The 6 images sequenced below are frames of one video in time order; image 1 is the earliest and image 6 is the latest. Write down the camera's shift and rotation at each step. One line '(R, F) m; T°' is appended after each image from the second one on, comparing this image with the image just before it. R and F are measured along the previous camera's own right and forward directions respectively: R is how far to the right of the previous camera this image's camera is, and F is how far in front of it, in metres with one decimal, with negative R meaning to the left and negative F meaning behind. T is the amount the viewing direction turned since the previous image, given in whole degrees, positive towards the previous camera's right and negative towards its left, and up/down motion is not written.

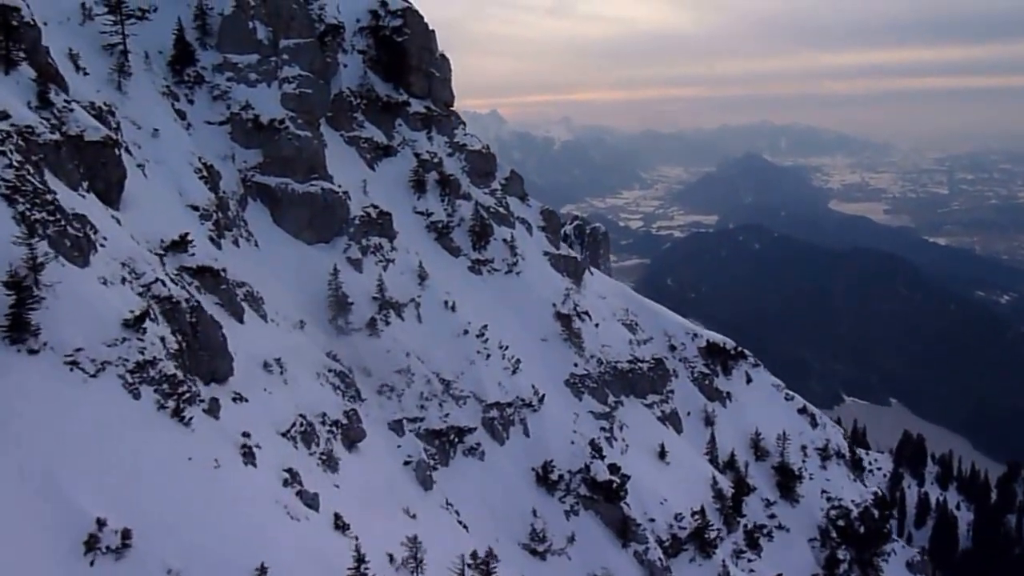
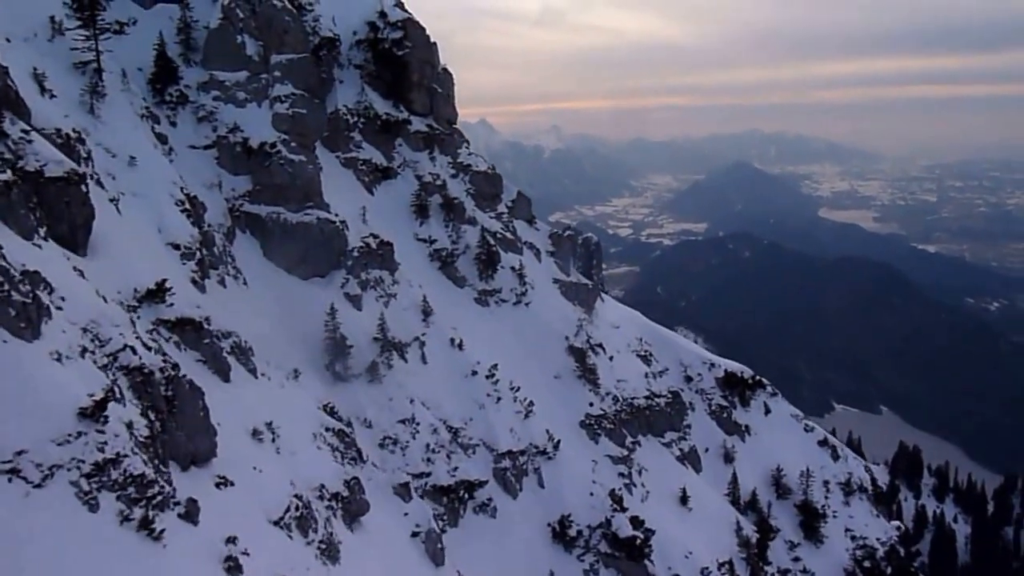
(-1.8, +5.8) m; +1°
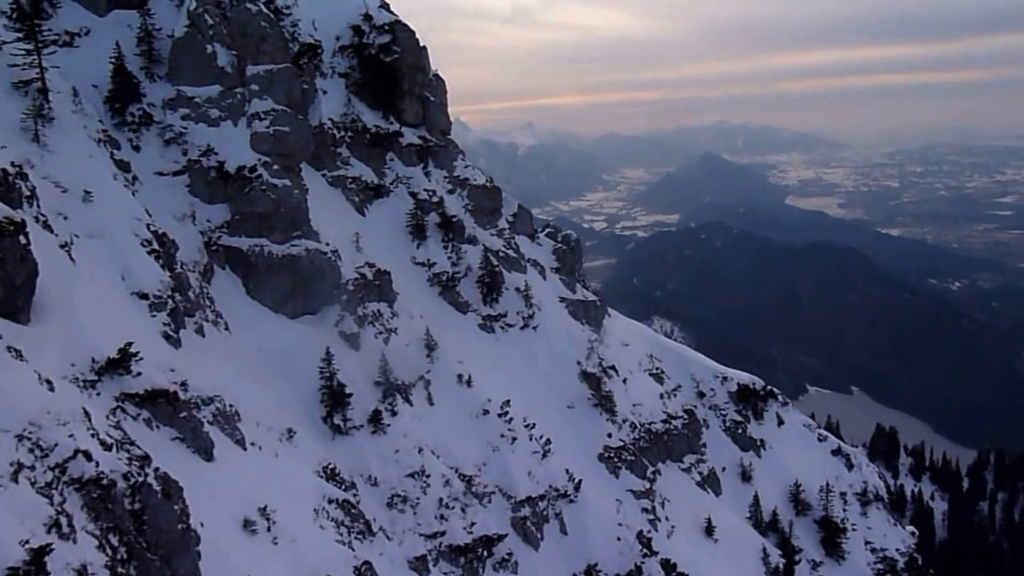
(-2.5, +6.6) m; +2°
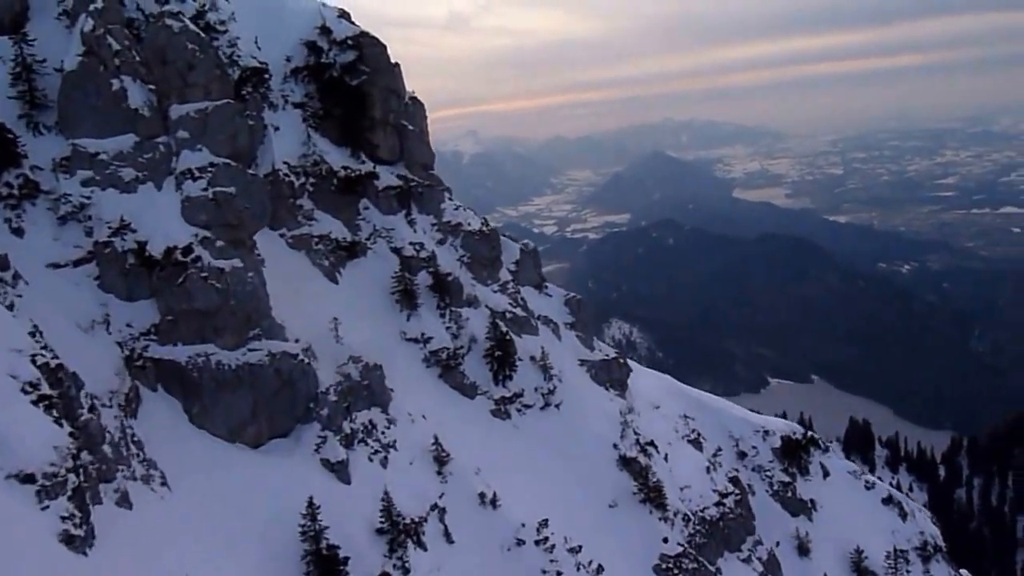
(-4.0, +14.0) m; +3°
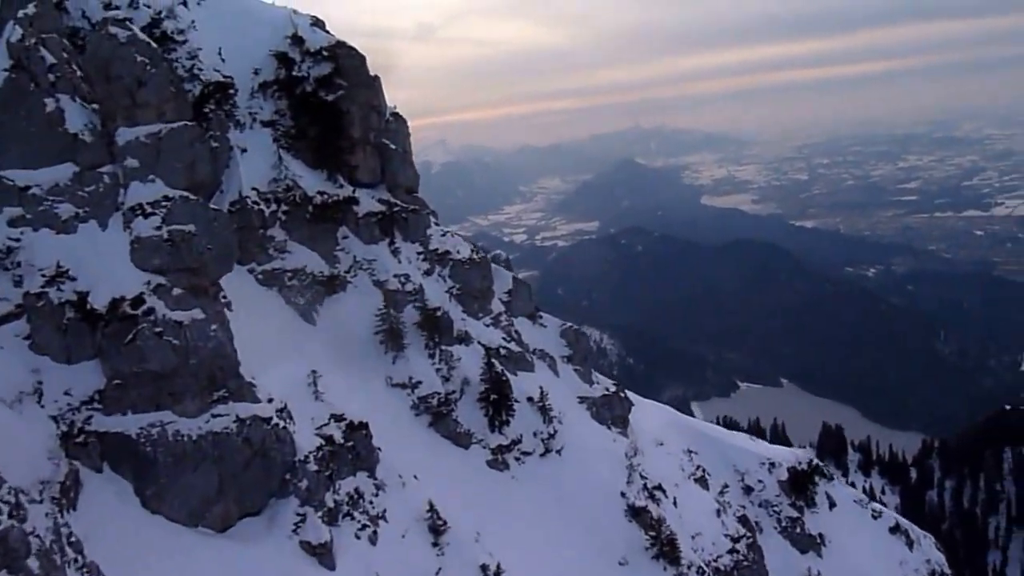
(-1.6, +5.4) m; +2°
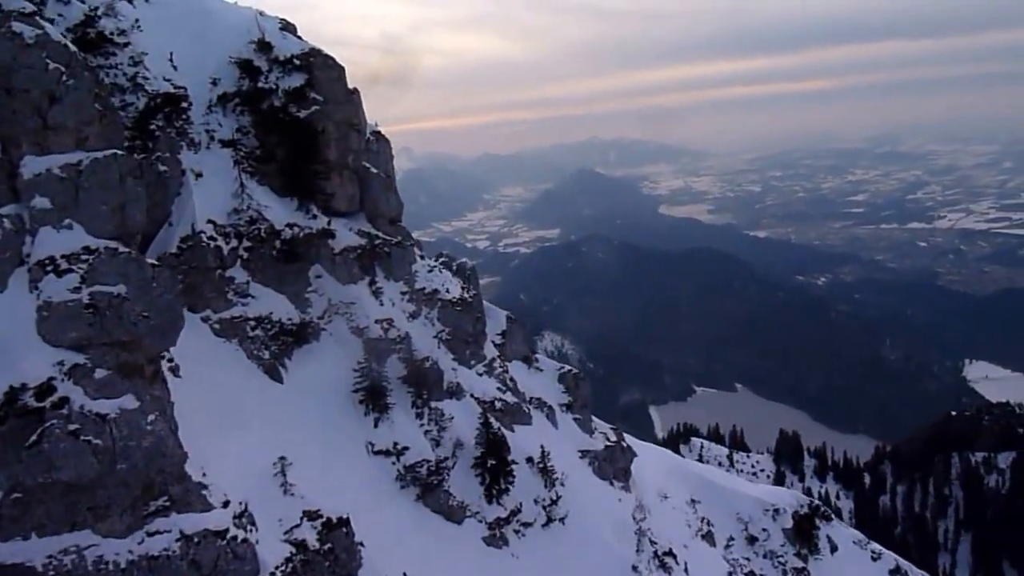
(-2.0, +7.1) m; +2°
